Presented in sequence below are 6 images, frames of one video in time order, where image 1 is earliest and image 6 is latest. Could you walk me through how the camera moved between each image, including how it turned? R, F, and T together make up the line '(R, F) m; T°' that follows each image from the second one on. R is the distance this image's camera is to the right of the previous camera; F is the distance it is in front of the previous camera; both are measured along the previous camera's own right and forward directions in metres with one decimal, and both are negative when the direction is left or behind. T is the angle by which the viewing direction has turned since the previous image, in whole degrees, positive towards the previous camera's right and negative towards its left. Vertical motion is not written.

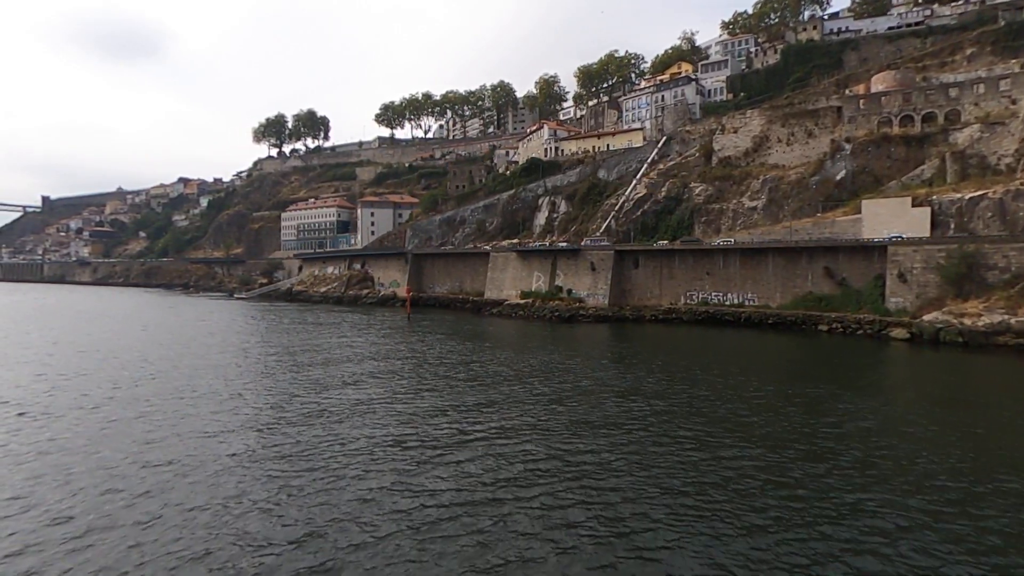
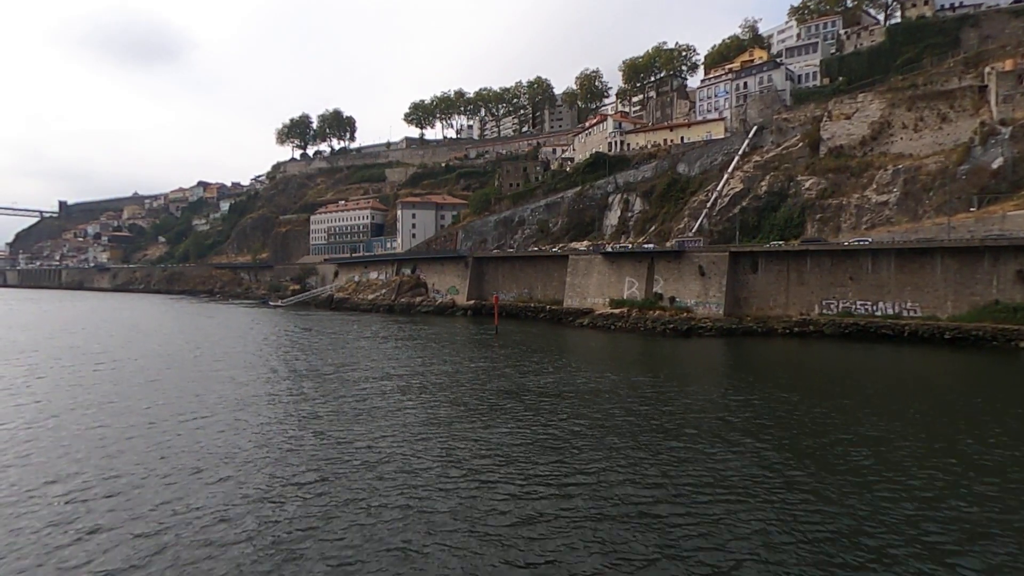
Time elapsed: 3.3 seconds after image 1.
(-5.0, +4.7) m; -1°
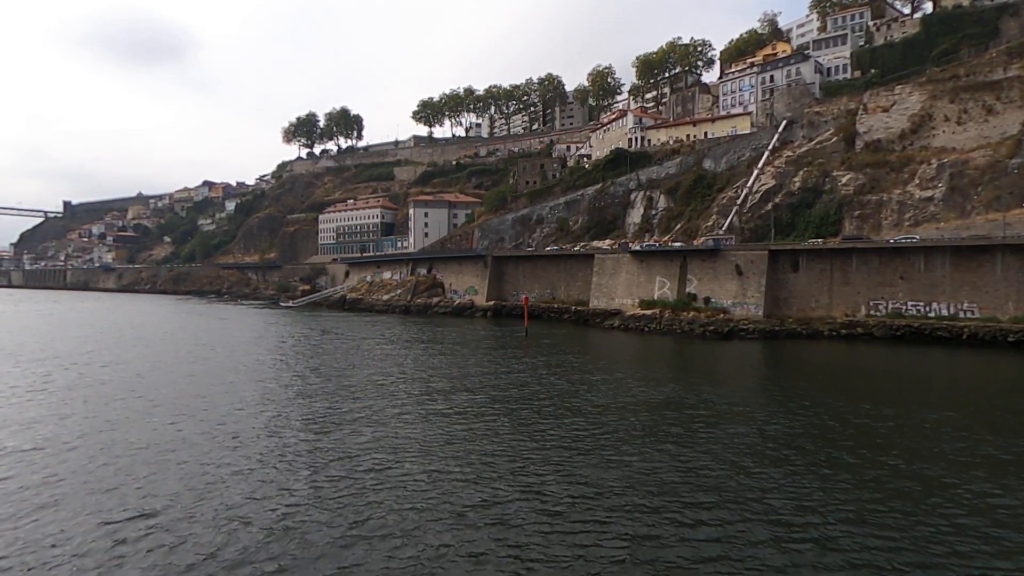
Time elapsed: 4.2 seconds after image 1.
(-1.4, +1.3) m; 0°
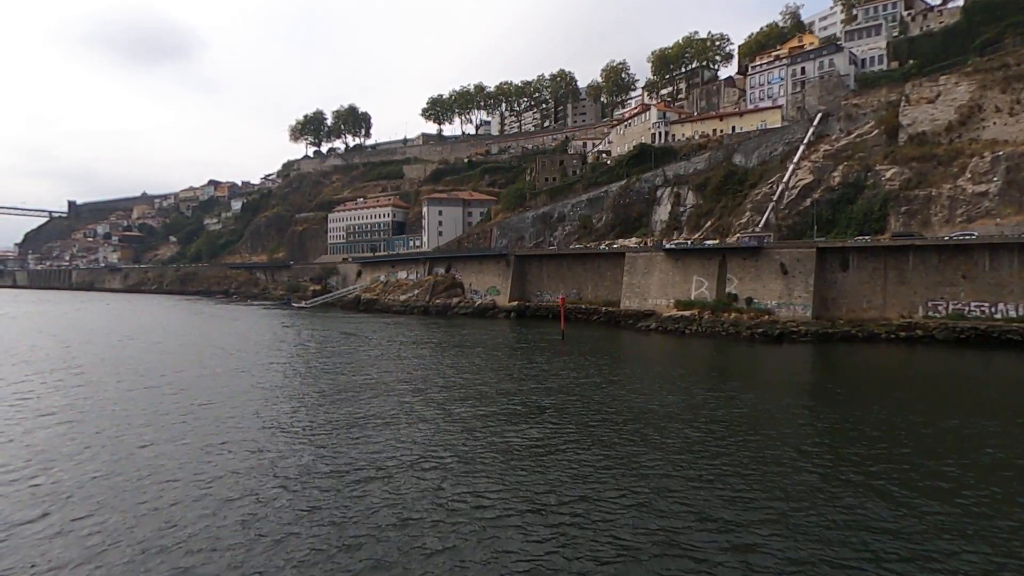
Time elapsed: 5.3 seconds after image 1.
(-1.6, +1.5) m; 0°
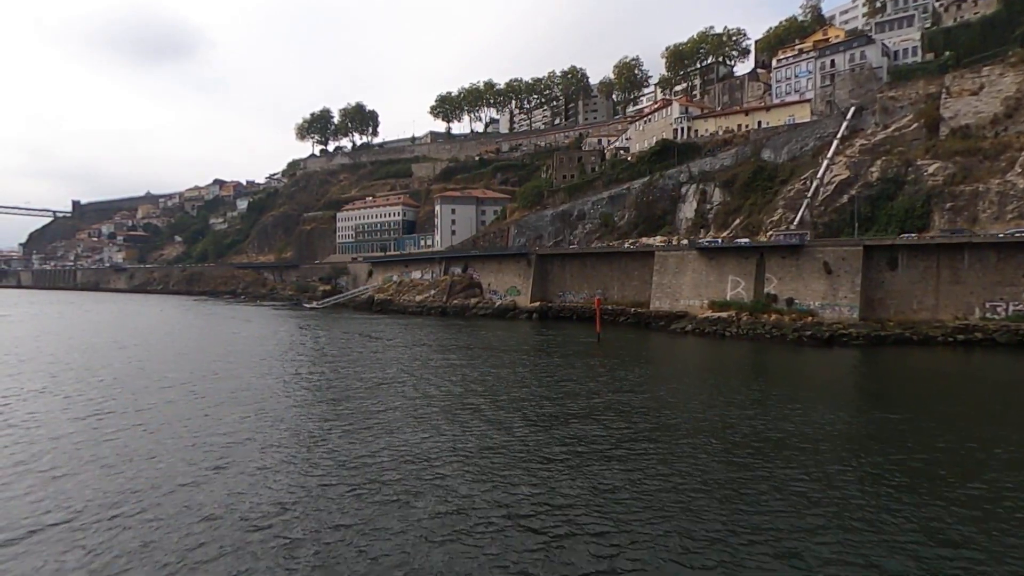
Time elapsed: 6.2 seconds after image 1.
(-1.3, +1.3) m; 0°
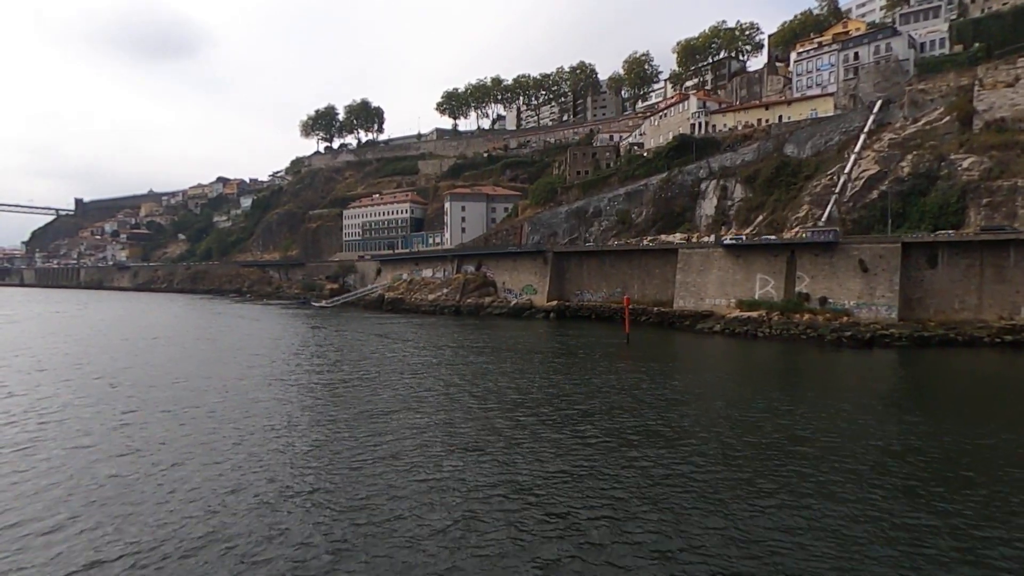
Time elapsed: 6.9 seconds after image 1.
(-1.0, +1.0) m; 0°
